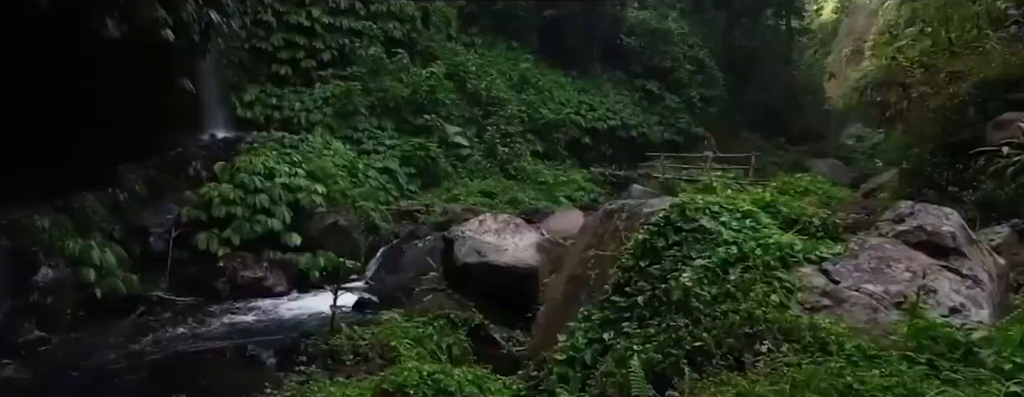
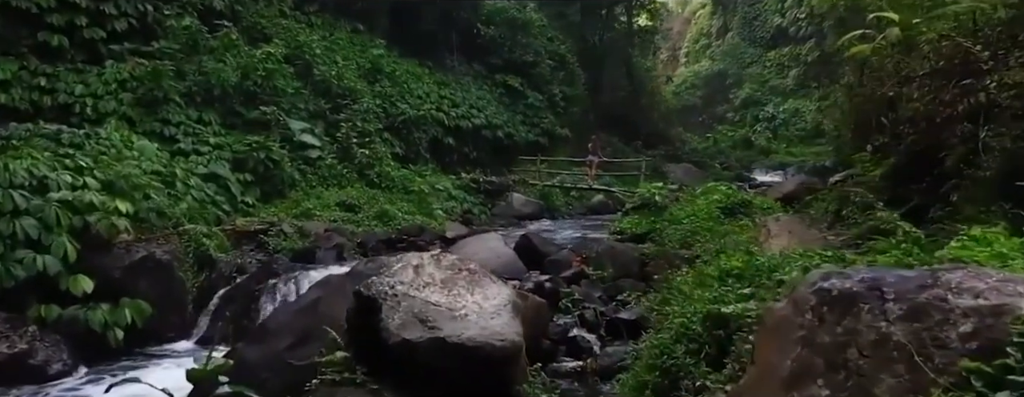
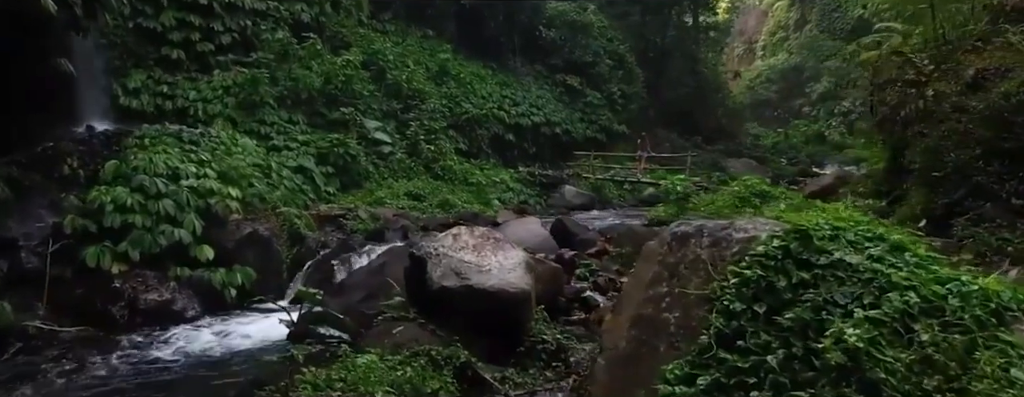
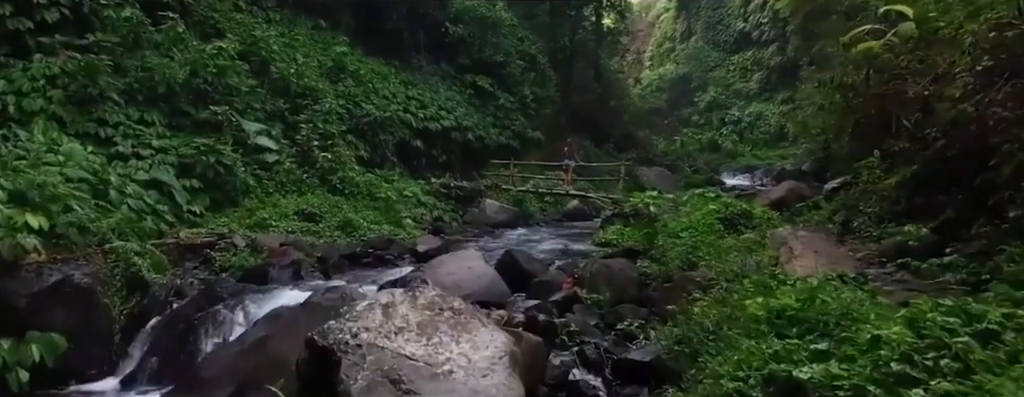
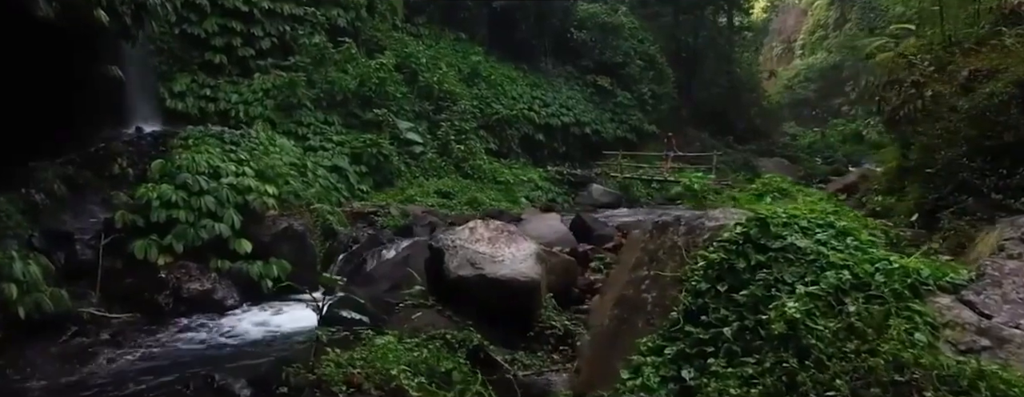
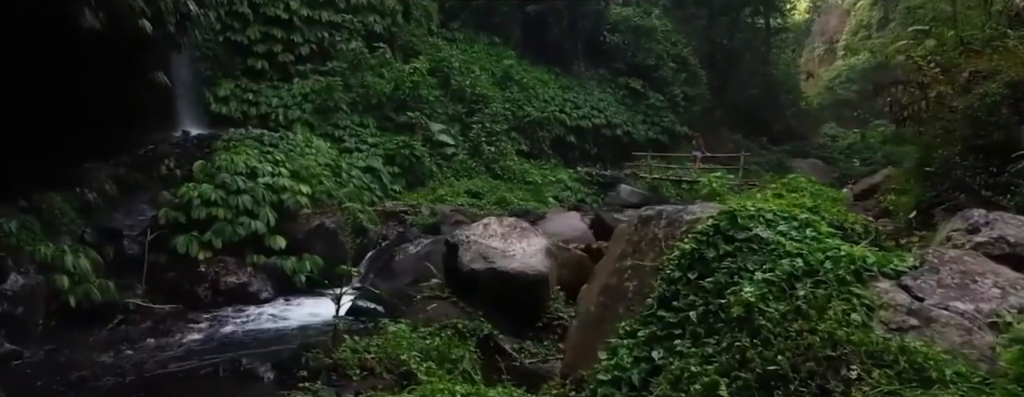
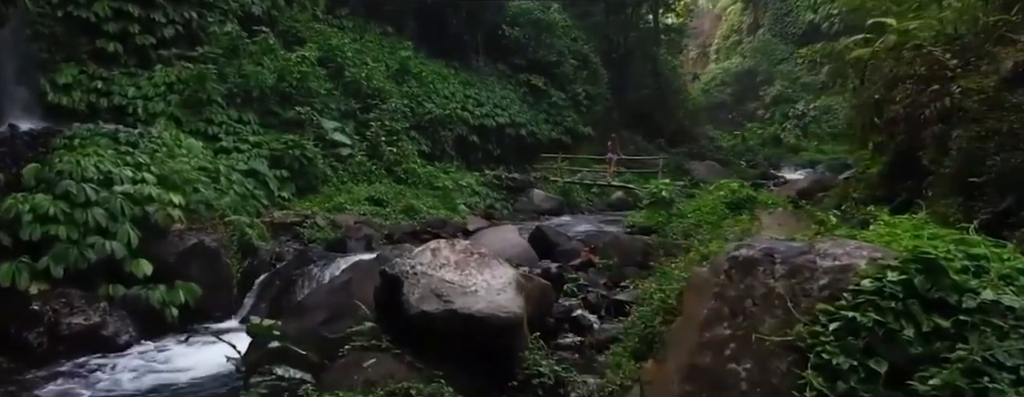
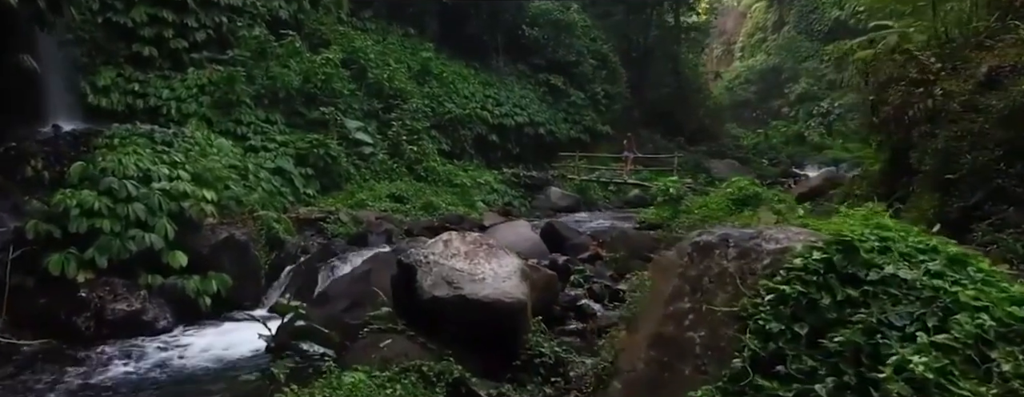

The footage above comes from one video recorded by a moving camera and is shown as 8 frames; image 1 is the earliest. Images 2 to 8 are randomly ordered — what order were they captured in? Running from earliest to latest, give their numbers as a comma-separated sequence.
6, 5, 3, 8, 7, 2, 4
